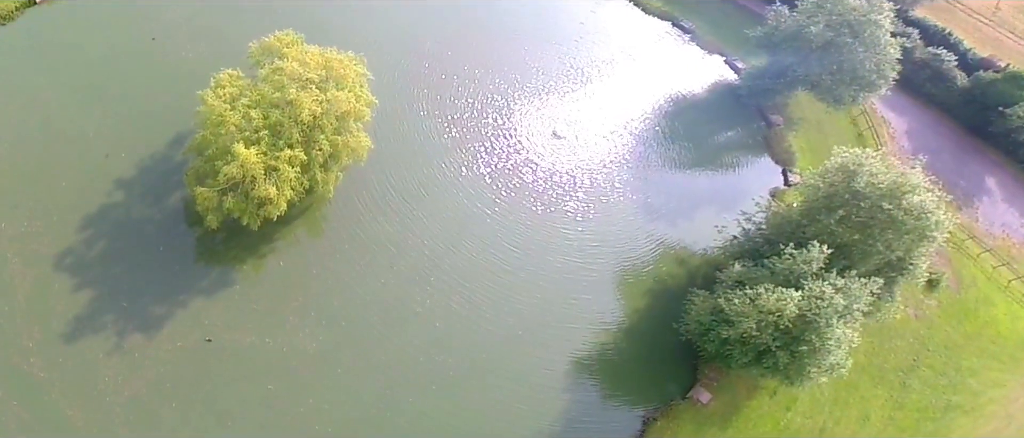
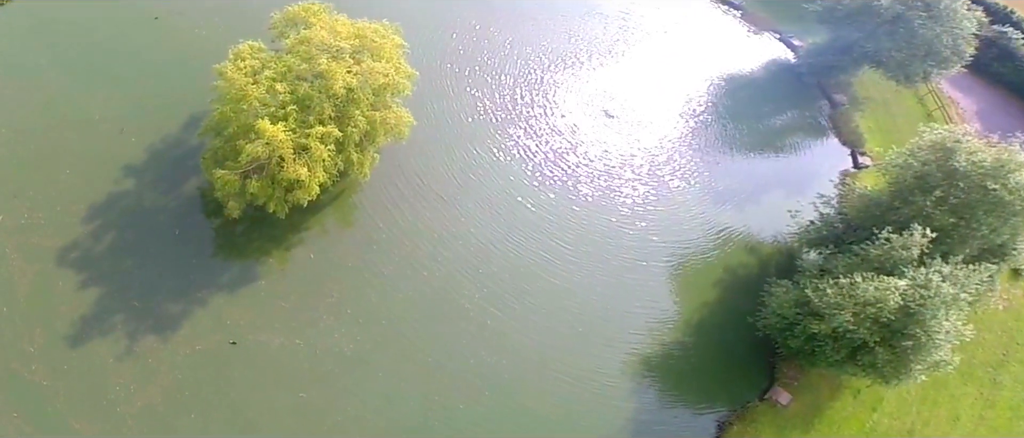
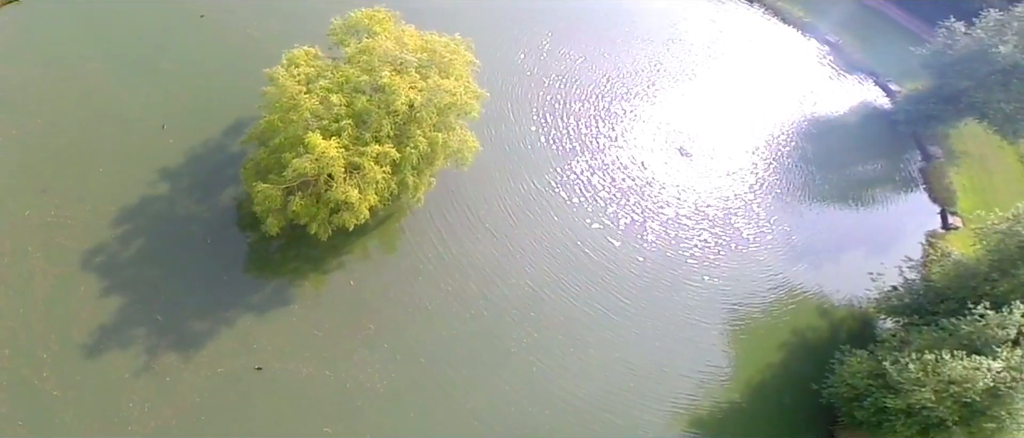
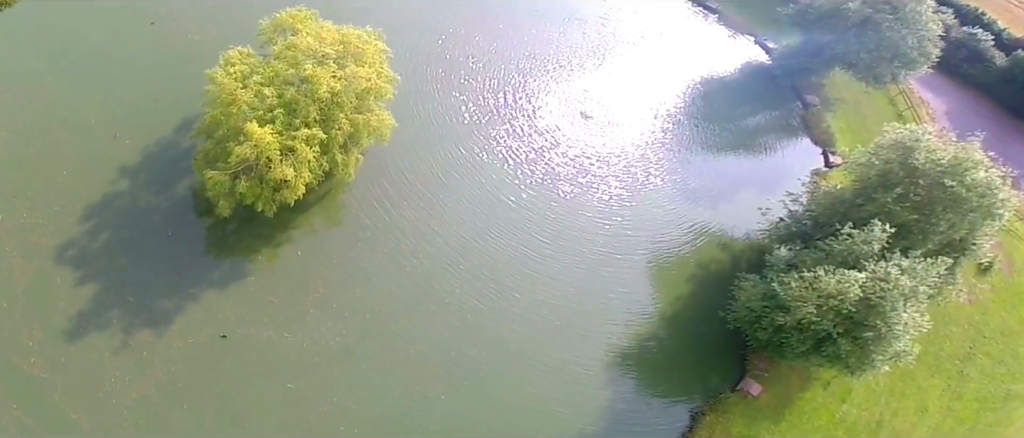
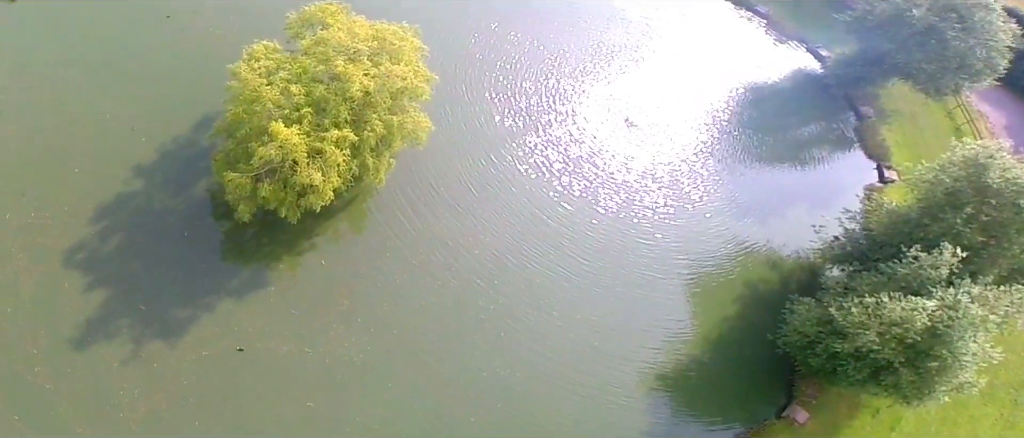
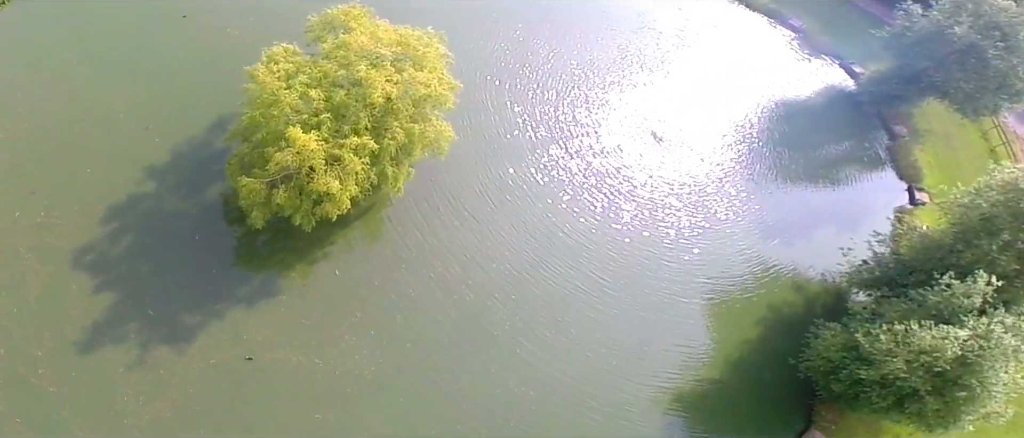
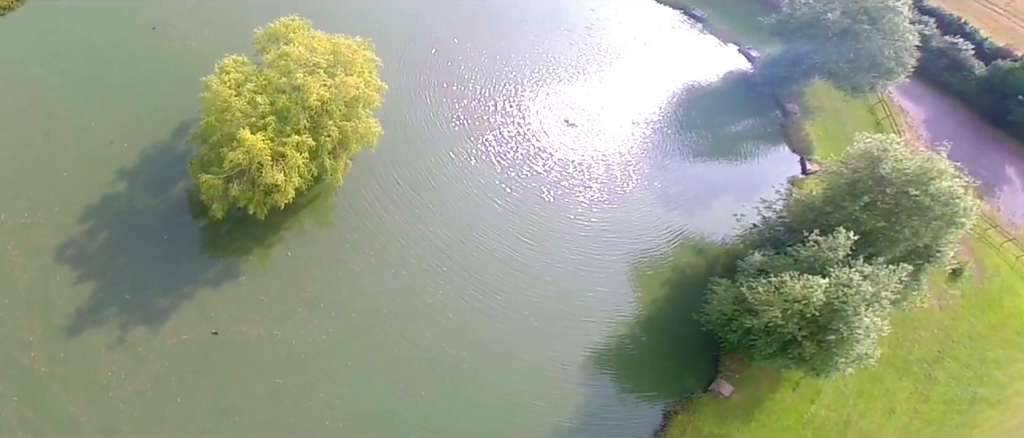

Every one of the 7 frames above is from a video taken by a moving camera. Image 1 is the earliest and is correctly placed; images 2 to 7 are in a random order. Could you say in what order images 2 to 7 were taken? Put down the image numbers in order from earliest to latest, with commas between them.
7, 4, 2, 5, 6, 3
